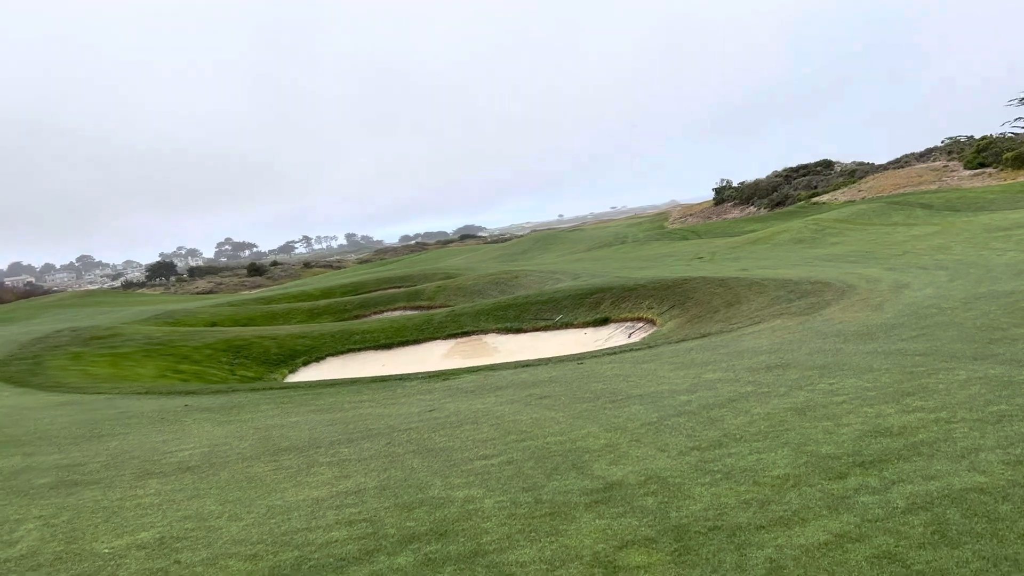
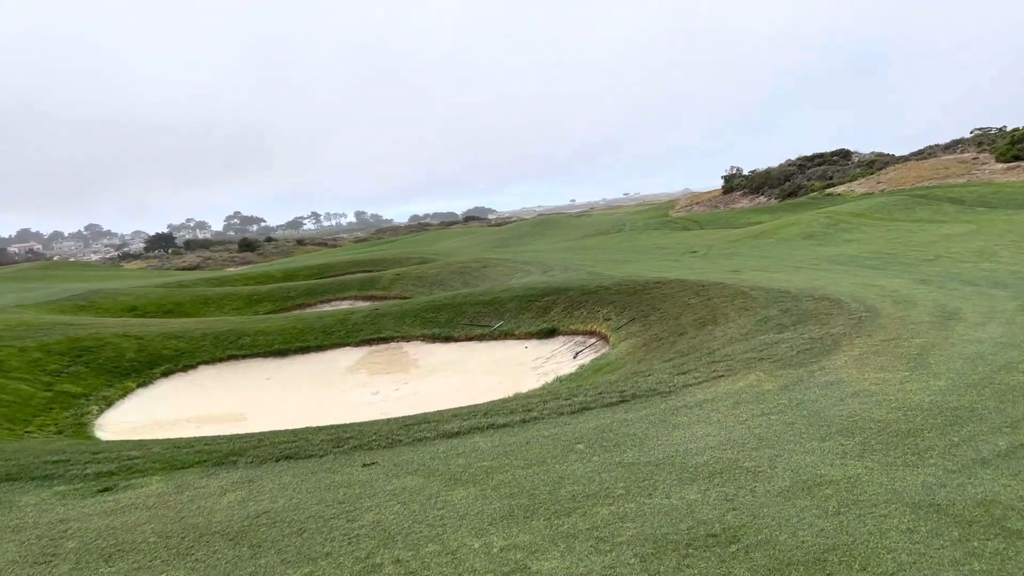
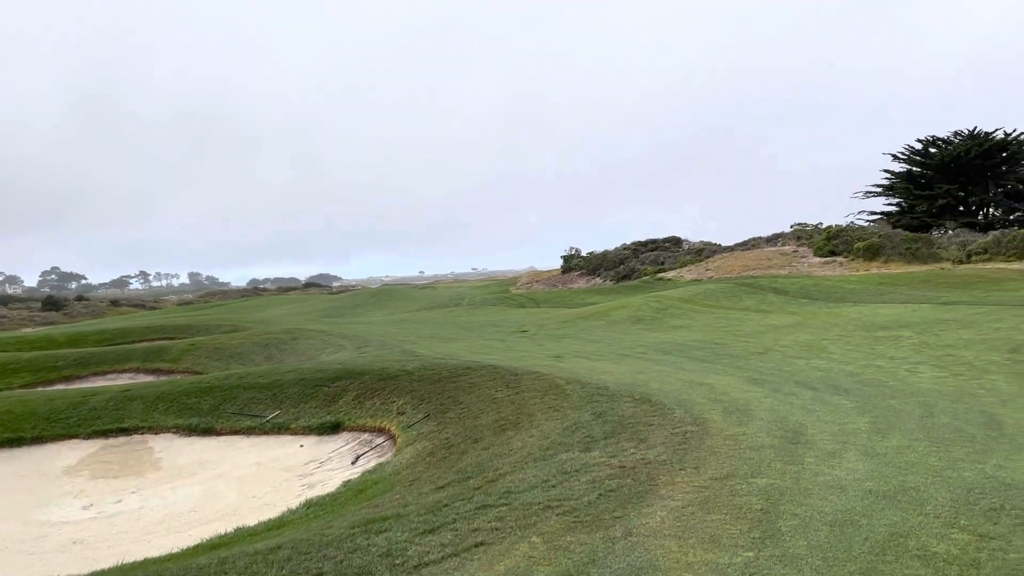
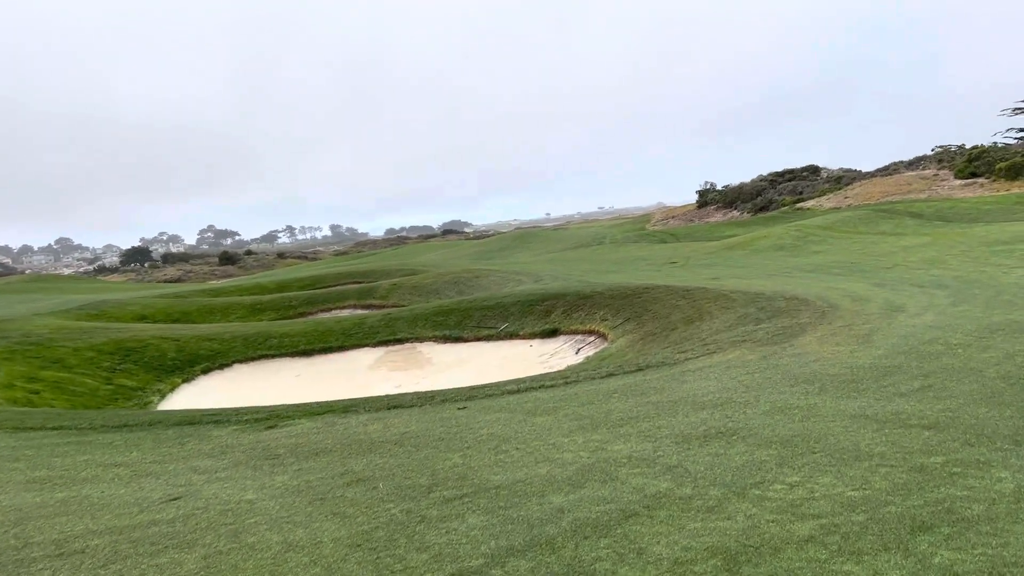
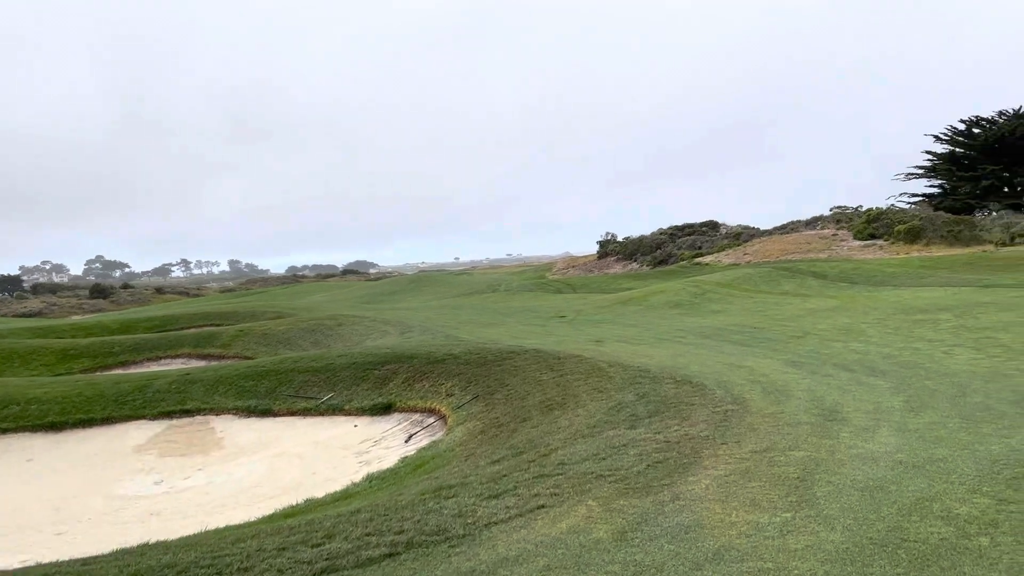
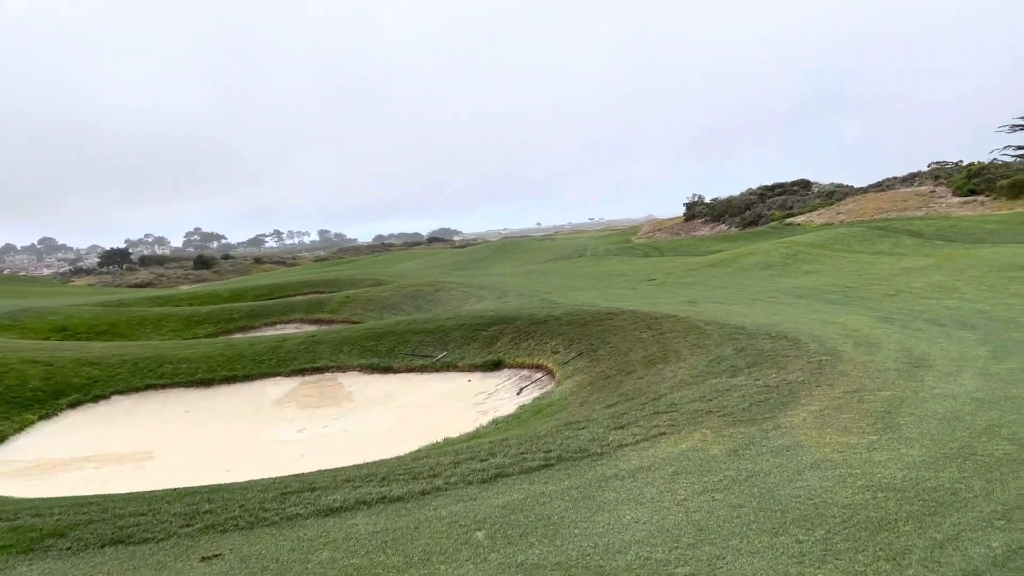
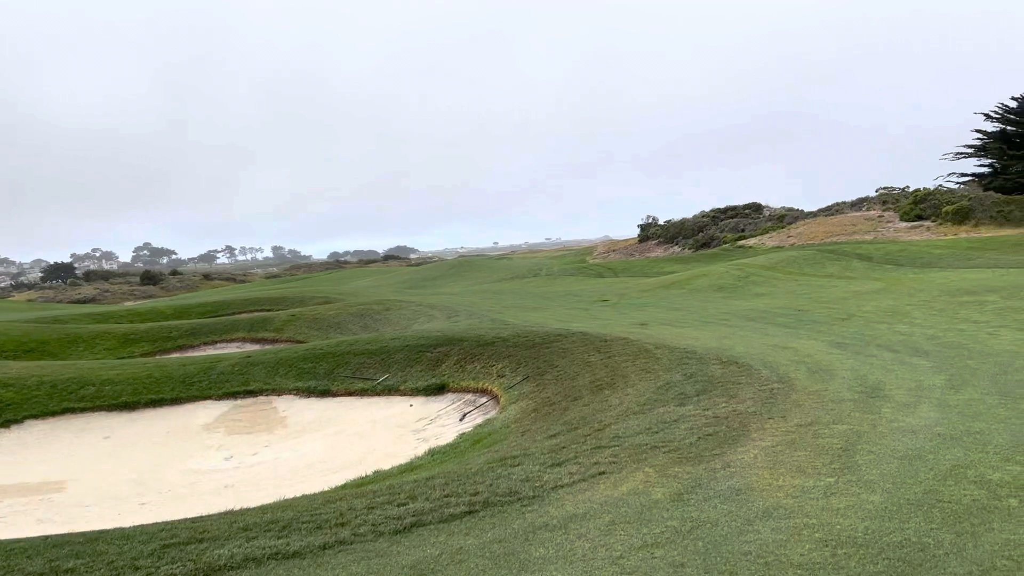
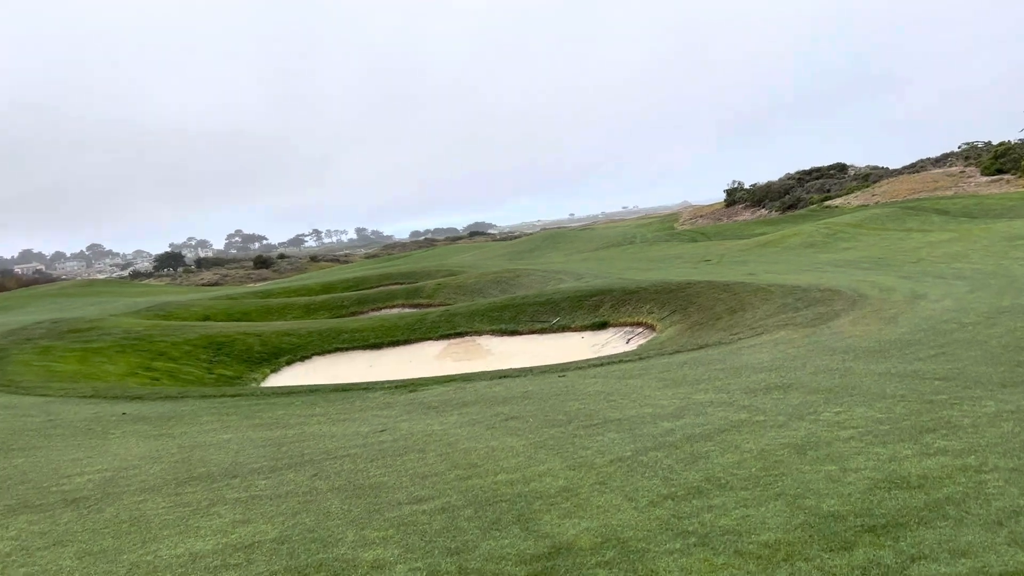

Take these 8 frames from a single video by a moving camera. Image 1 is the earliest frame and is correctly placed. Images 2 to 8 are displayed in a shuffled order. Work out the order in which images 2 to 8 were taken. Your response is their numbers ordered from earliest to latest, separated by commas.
8, 4, 2, 6, 7, 5, 3
